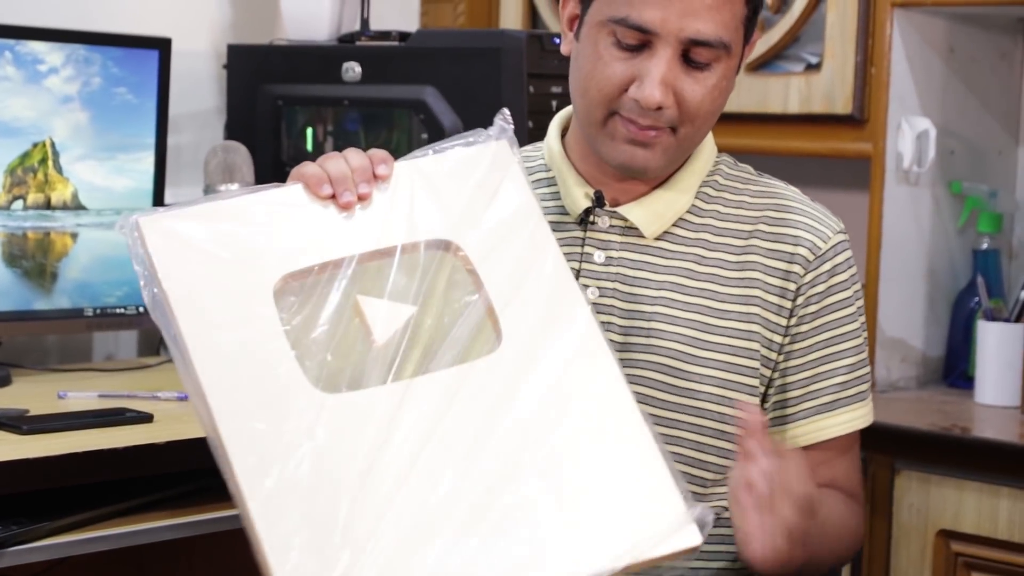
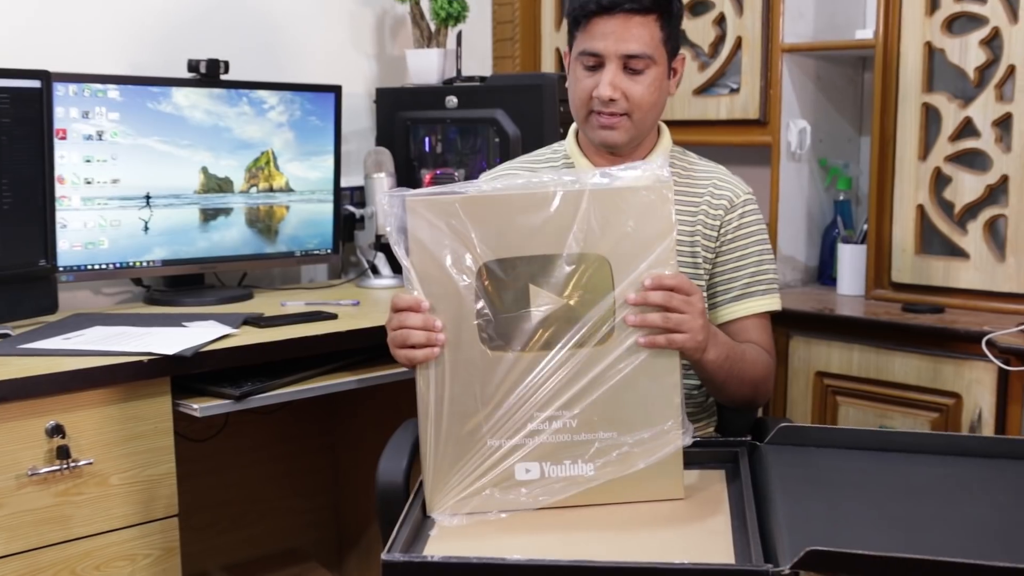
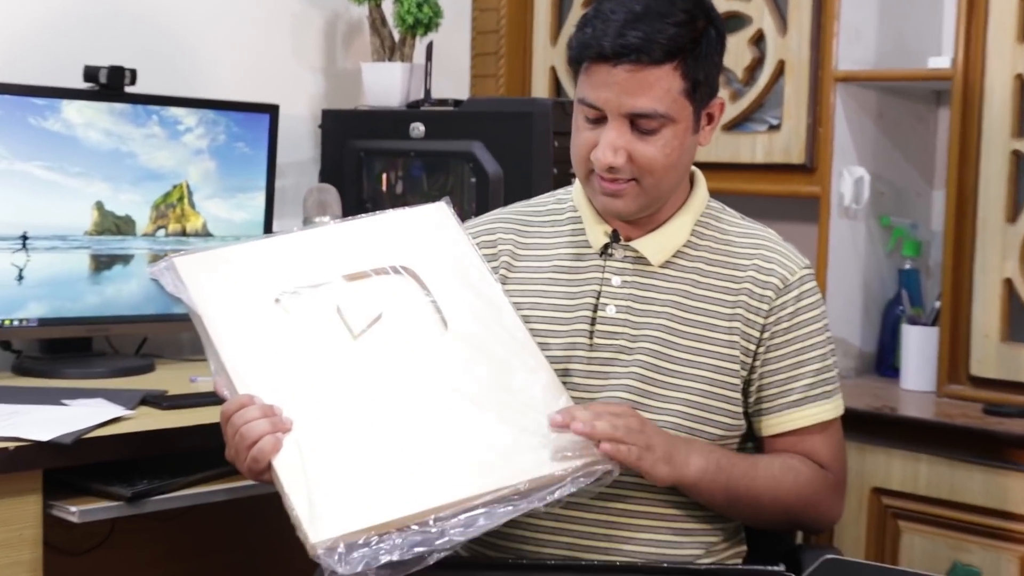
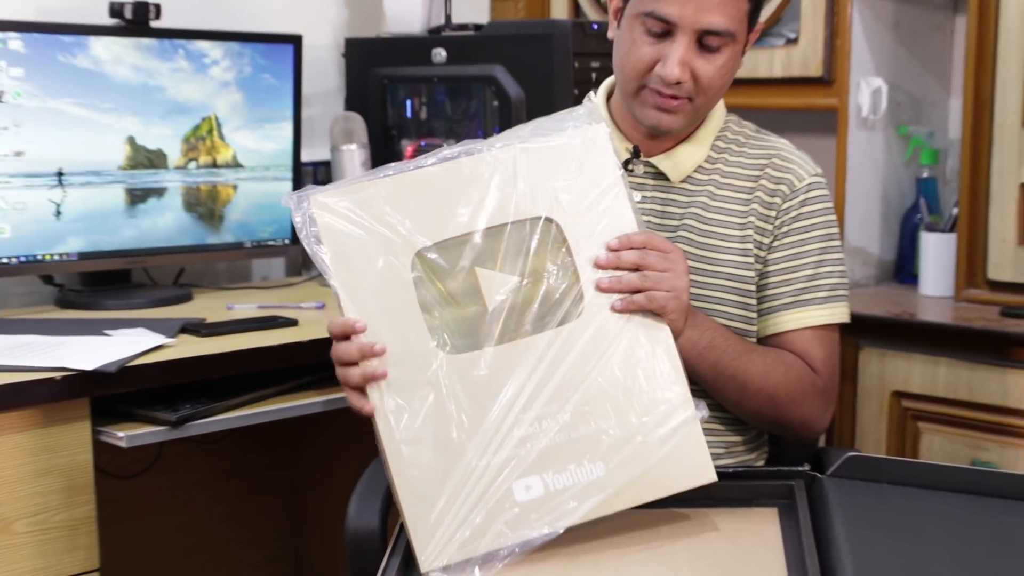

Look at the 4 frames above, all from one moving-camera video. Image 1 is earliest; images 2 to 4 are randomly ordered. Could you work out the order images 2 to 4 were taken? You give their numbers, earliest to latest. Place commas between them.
4, 2, 3
